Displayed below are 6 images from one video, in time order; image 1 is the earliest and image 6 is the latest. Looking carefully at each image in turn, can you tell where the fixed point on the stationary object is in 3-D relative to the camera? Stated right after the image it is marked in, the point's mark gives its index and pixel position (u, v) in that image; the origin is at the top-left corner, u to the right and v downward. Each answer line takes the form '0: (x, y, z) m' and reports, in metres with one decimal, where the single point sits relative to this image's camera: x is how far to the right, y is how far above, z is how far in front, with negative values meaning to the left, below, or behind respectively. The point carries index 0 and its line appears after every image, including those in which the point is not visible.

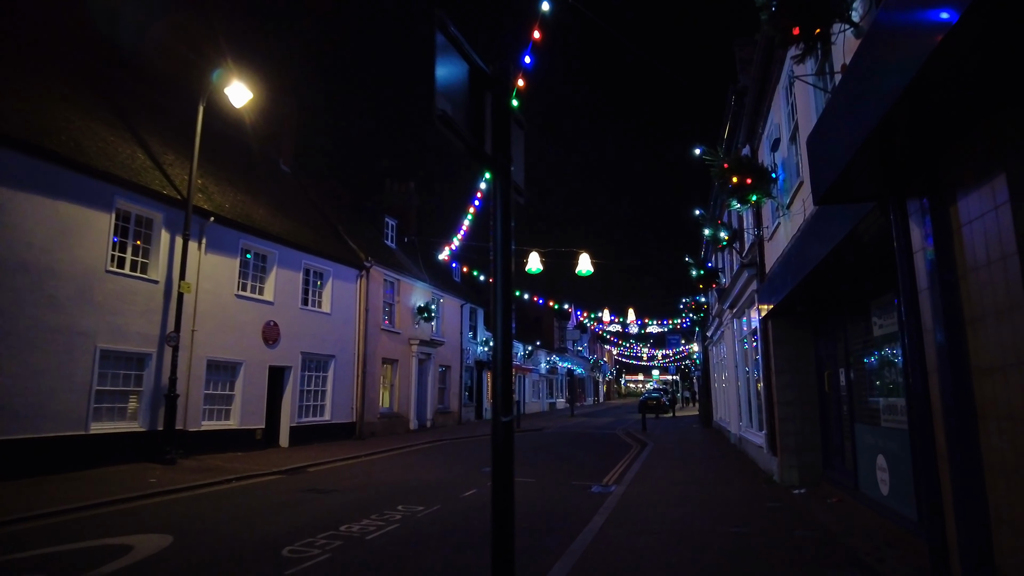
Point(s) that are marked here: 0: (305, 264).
0: (-5.3, +0.6, +17.6) m
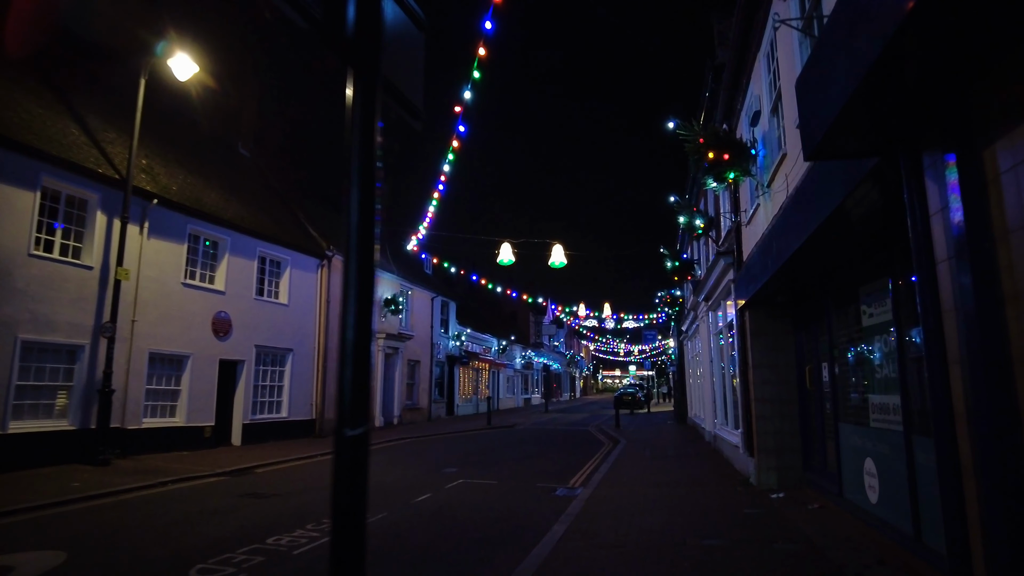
0: (-6.1, +0.9, +16.7) m
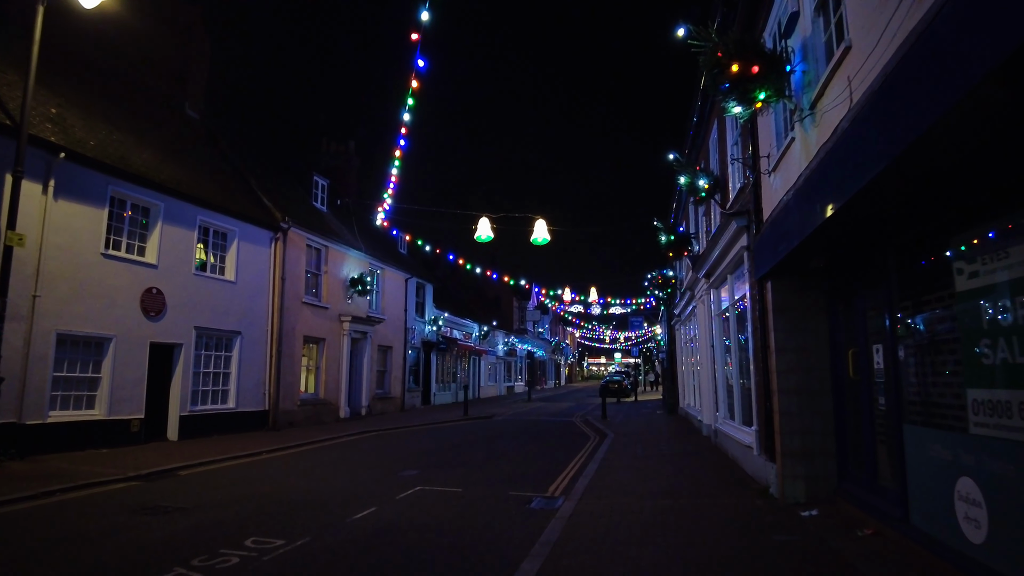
0: (-6.6, +1.4, +14.7) m
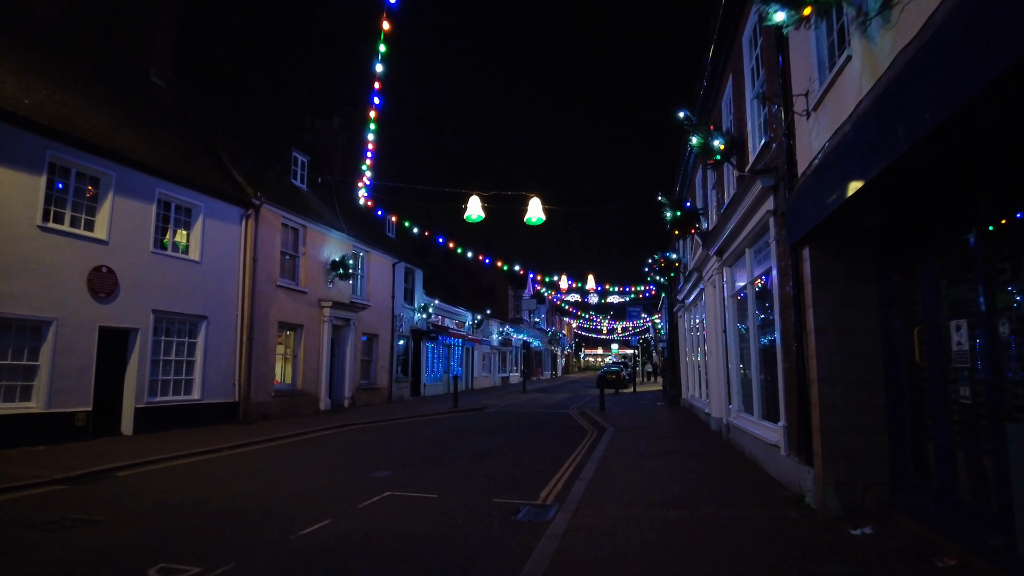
0: (-6.8, +1.8, +13.4) m
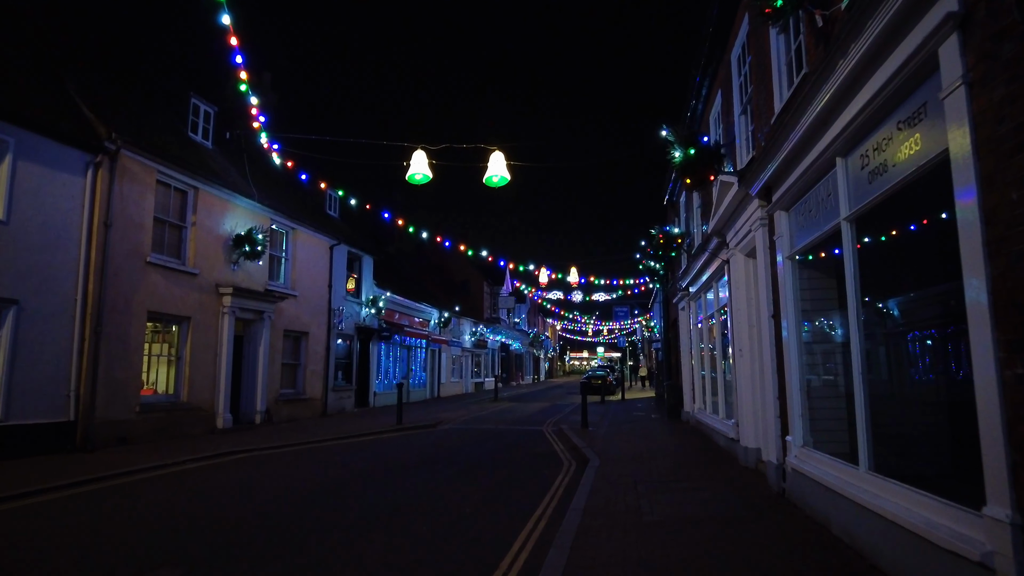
0: (-7.6, +2.2, +9.0) m
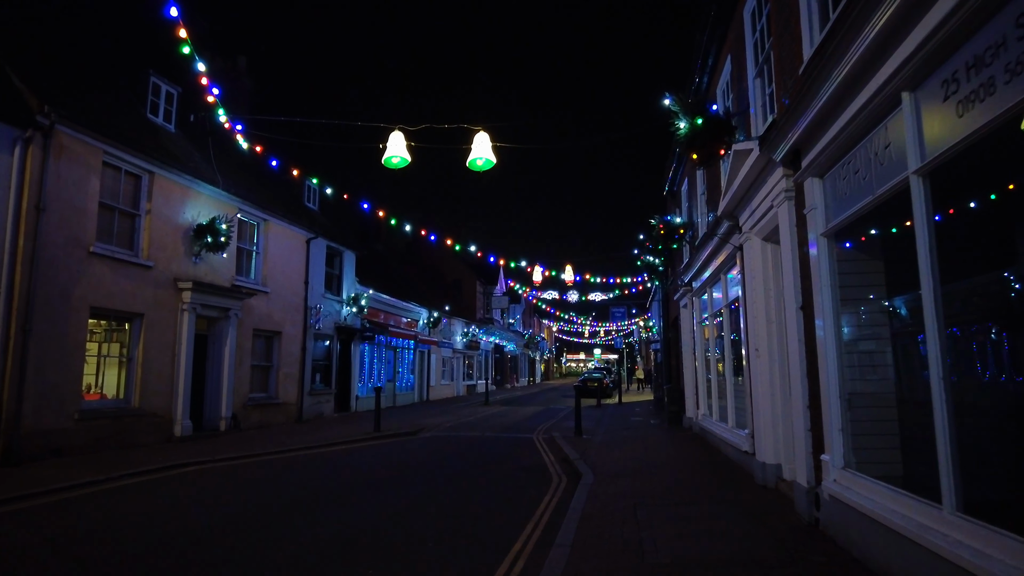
0: (-7.8, +2.3, +7.7) m
